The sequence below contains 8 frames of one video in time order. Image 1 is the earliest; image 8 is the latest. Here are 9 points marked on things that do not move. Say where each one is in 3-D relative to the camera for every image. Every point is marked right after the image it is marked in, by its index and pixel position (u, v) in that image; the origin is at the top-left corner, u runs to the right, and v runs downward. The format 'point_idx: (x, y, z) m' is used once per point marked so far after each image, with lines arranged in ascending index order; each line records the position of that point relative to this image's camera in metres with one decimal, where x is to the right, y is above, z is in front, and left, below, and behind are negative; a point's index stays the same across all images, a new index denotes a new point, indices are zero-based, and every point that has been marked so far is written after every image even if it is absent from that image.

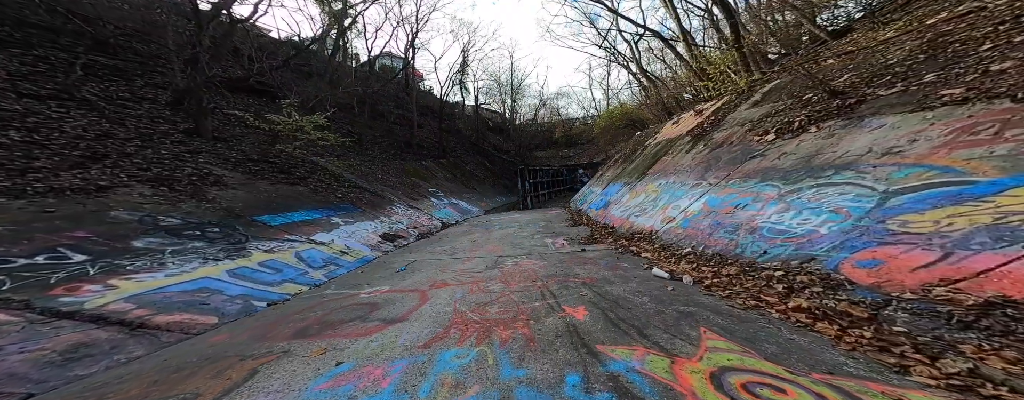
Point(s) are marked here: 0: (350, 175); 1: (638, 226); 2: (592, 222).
0: (-7.8, +1.2, +14.5) m
1: (+3.1, -0.7, +7.5) m
2: (+3.0, -0.9, +11.3) m
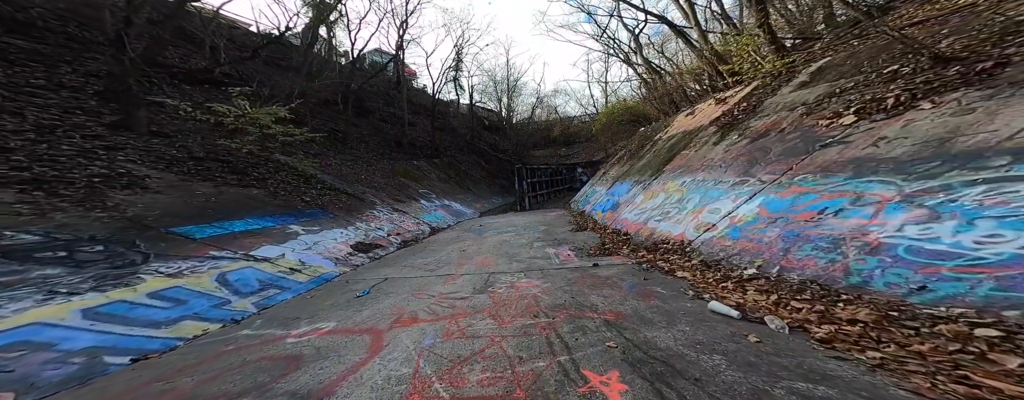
0: (-8.0, +1.0, +13.0) m
1: (+3.0, -0.7, +6.1) m
2: (+2.9, -1.0, +9.9) m
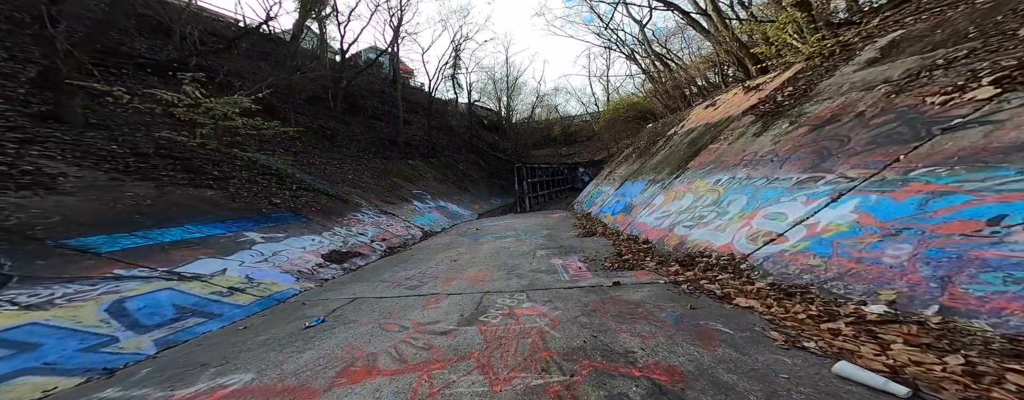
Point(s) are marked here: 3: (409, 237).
0: (-8.0, +1.0, +11.7) m
1: (+3.0, -0.7, +4.8) m
2: (+2.9, -1.0, +8.6) m
3: (-3.9, -1.4, +11.7) m
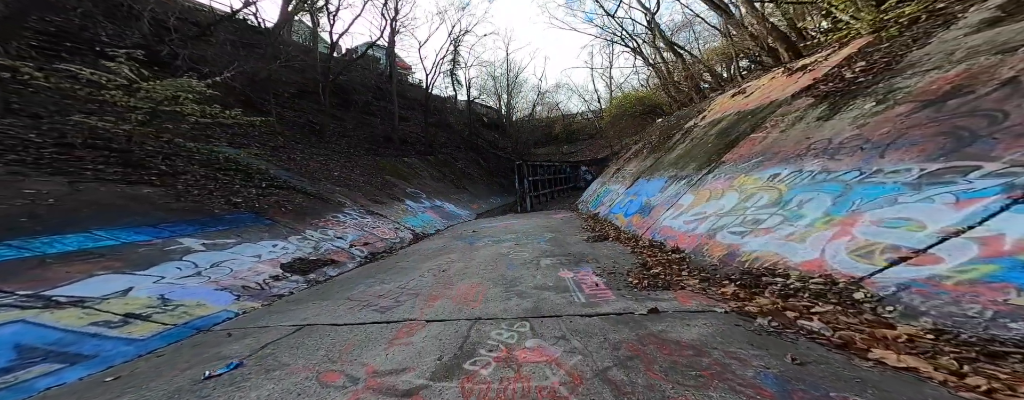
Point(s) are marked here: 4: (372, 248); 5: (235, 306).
0: (-8.0, +1.0, +10.5) m
1: (+3.0, -0.7, +3.6) m
2: (+2.9, -1.0, +7.4) m
3: (-3.9, -1.4, +10.5) m
4: (-4.1, -1.4, +8.9) m
5: (-4.0, -1.6, +4.4) m
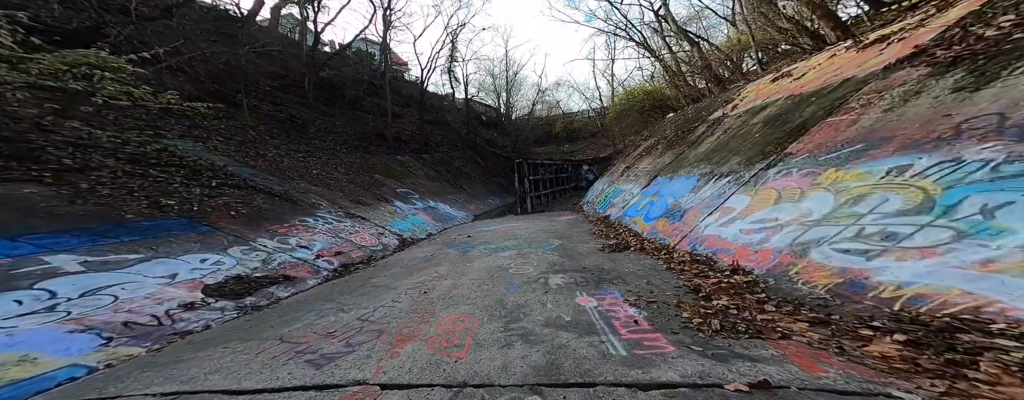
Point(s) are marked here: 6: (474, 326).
0: (-8.0, +1.0, +9.0) m
1: (+3.0, -0.7, +2.2) m
2: (+2.9, -1.0, +5.9) m
3: (-3.9, -1.4, +9.0) m
4: (-4.1, -1.4, +7.4) m
5: (-4.0, -1.6, +2.9) m
6: (-0.5, -1.6, +3.9) m
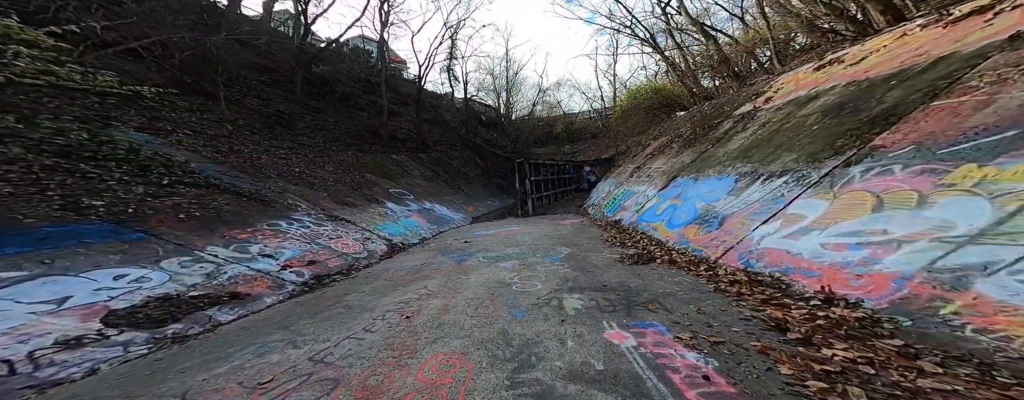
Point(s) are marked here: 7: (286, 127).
0: (-7.9, +1.0, +7.9) m
1: (+3.1, -0.7, +1.1) m
2: (+2.9, -1.0, +4.9) m
3: (-3.8, -1.5, +7.9) m
4: (-4.0, -1.4, +6.3) m
5: (-3.9, -1.5, +1.8) m
6: (-0.4, -1.6, +2.8) m
7: (-10.9, +3.5, +14.6) m
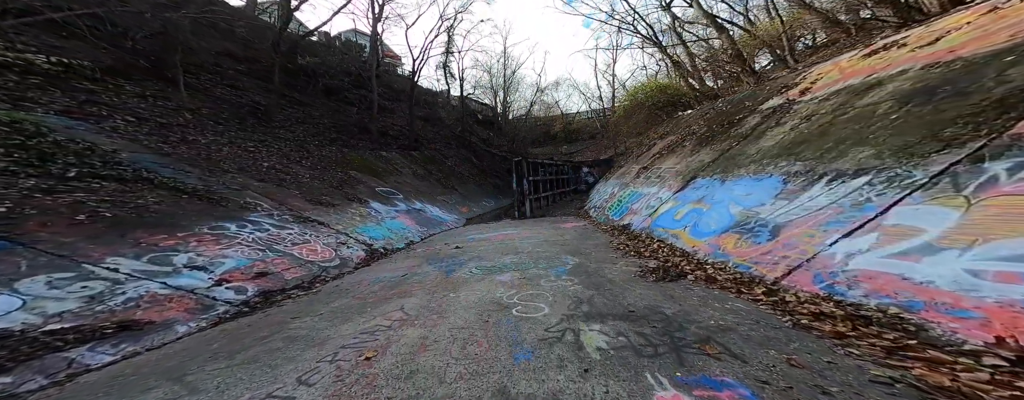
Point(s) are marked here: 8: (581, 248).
0: (-7.9, +1.1, +6.7) m
1: (+3.2, -0.8, 0.0) m
2: (+2.9, -1.1, +3.8) m
3: (-3.9, -1.4, +6.7) m
4: (-4.0, -1.4, +5.1) m
5: (-3.8, -1.5, +0.6) m
6: (-0.4, -1.6, +1.7) m
7: (-11.0, +3.6, +13.3) m
8: (+1.8, -1.3, +8.1) m
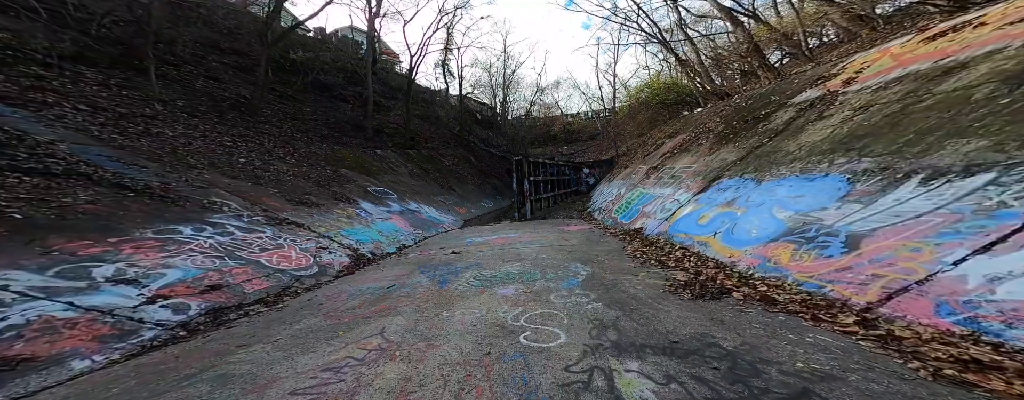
0: (-7.8, +1.1, +5.7) m
1: (+3.3, -0.8, -0.8) m
2: (+3.1, -1.1, +3.0) m
3: (-3.8, -1.4, +5.8) m
4: (-3.9, -1.4, +4.2) m
5: (-3.7, -1.4, -0.3) m
6: (-0.3, -1.5, +0.8) m
7: (-11.0, +3.7, +12.4) m
8: (+1.9, -1.3, +7.3) m
